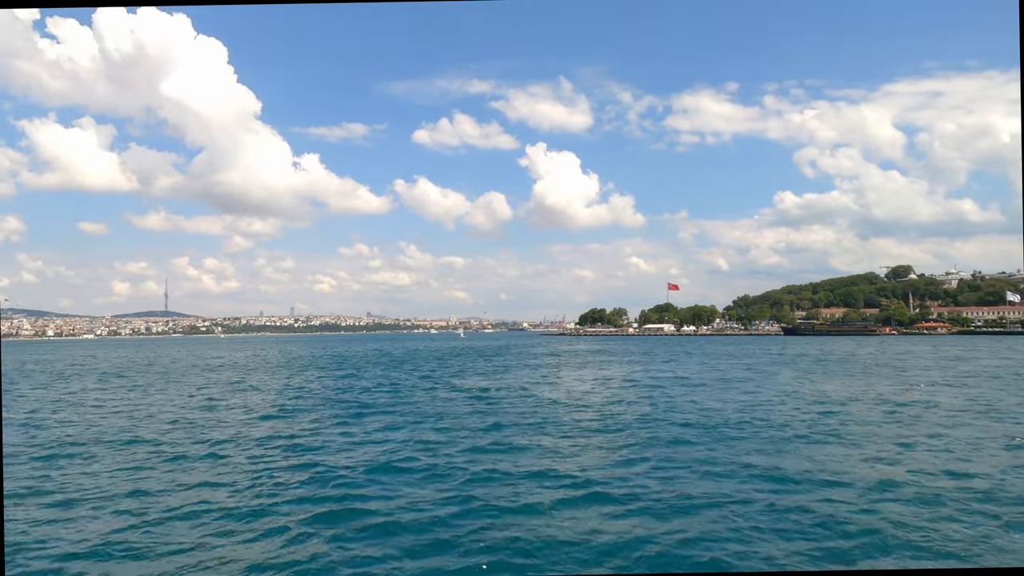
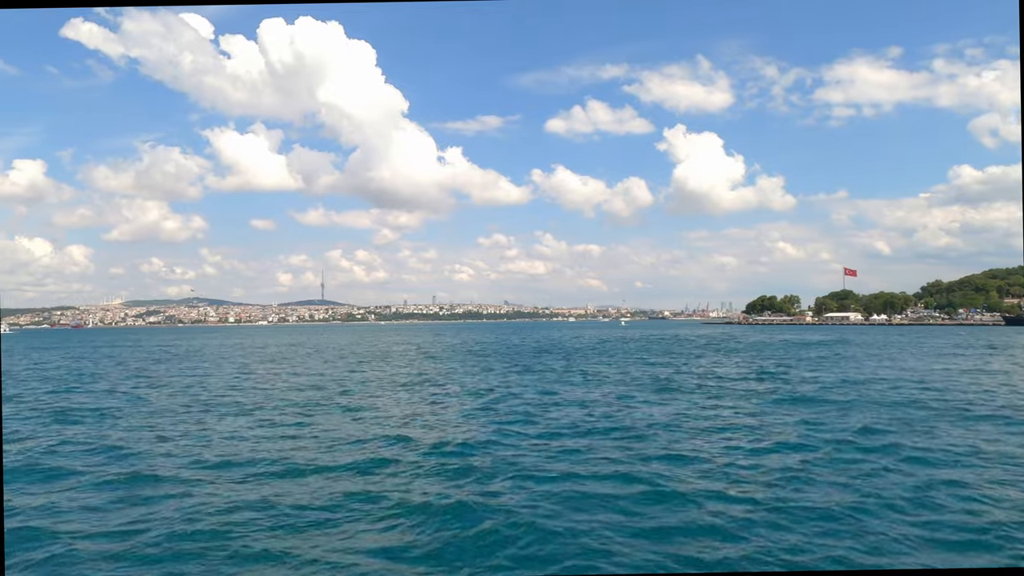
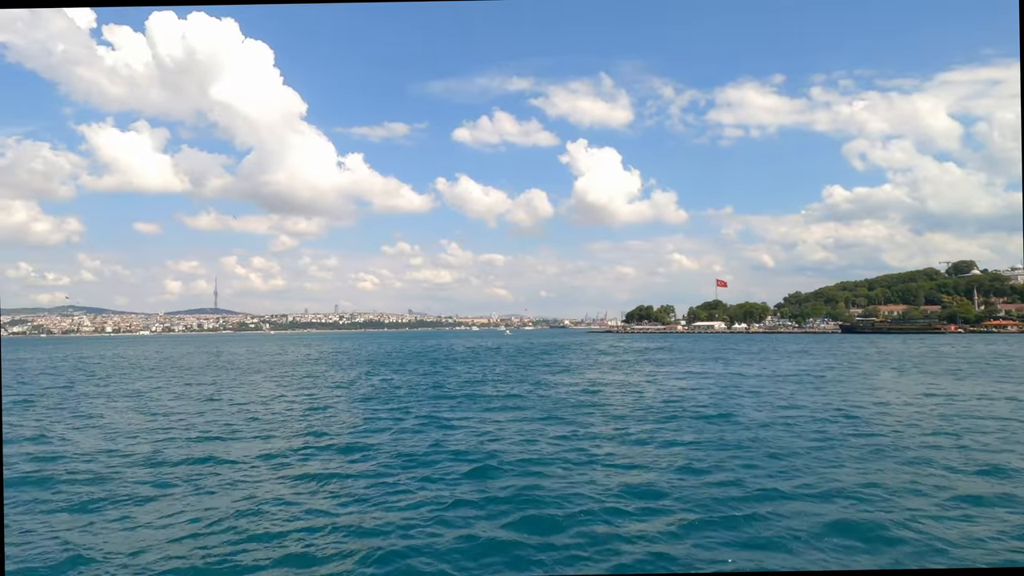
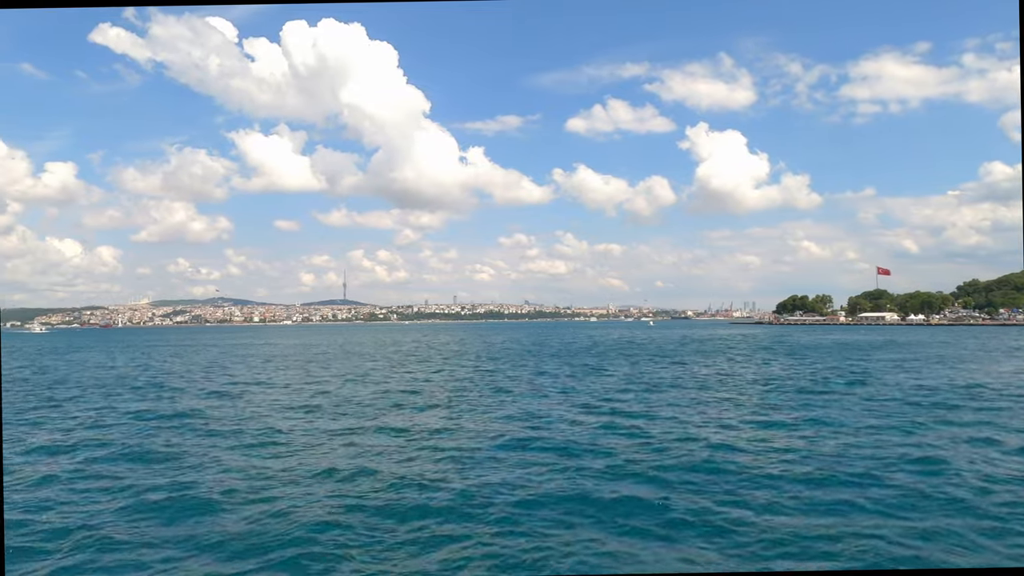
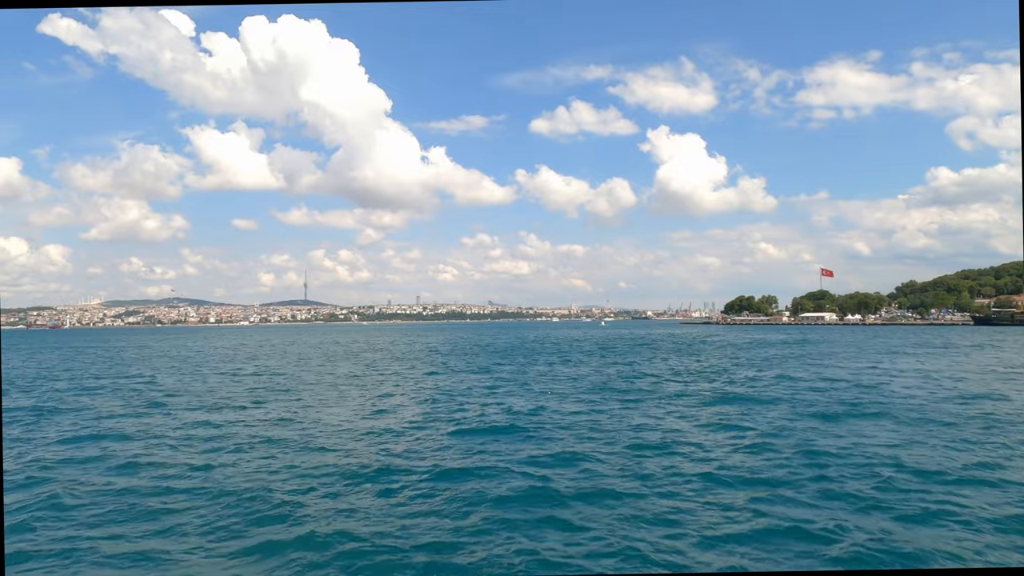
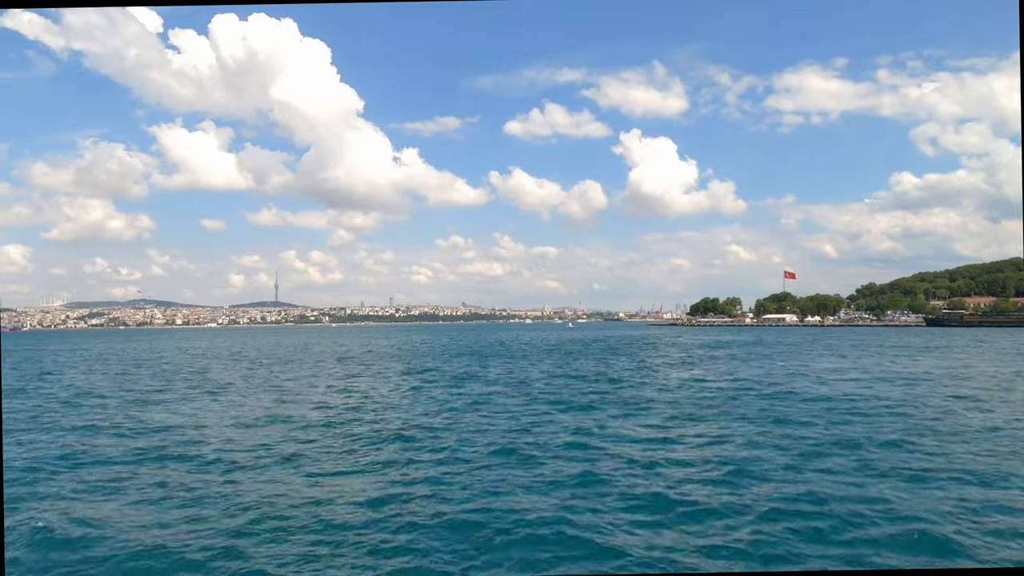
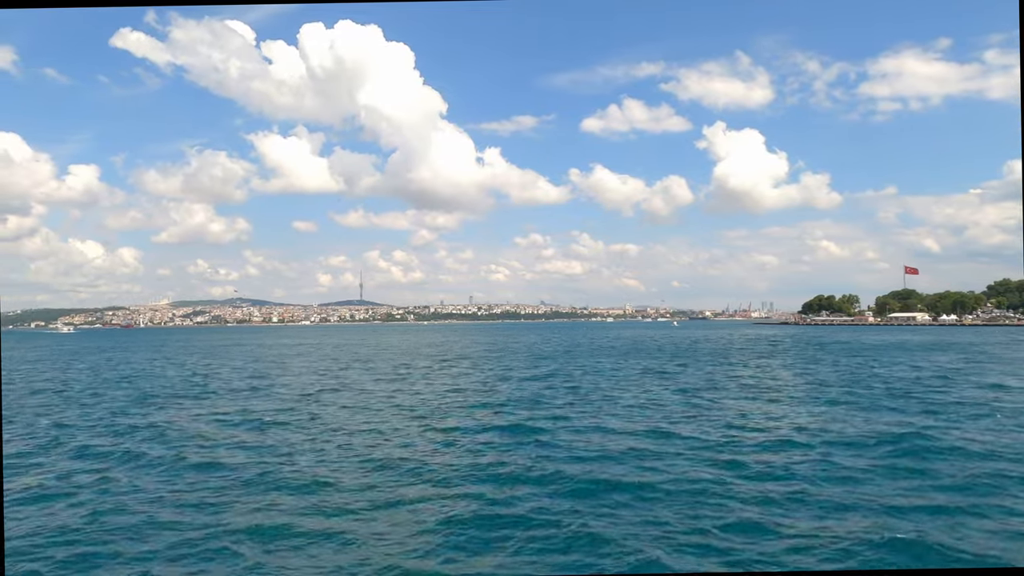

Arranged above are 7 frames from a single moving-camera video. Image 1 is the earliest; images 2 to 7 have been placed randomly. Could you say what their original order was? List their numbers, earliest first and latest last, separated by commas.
3, 6, 5, 2, 4, 7
